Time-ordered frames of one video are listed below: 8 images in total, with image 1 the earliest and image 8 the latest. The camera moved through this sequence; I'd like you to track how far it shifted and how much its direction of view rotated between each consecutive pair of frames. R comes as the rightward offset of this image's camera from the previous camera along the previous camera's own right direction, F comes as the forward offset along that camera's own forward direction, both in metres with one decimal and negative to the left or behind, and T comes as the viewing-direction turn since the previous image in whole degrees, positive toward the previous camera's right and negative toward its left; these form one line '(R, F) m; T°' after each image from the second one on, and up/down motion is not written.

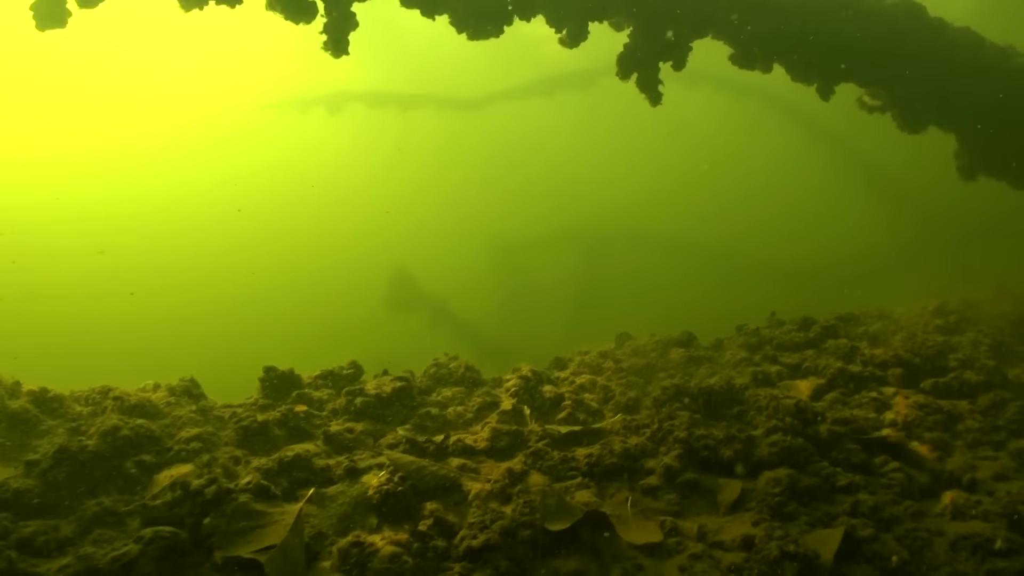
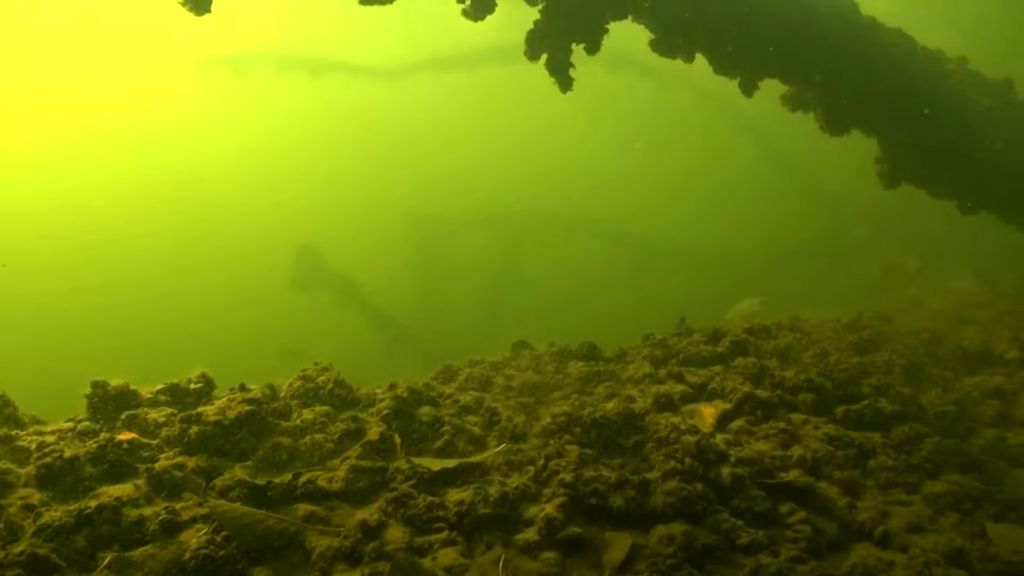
(+1.0, +1.5) m; +6°
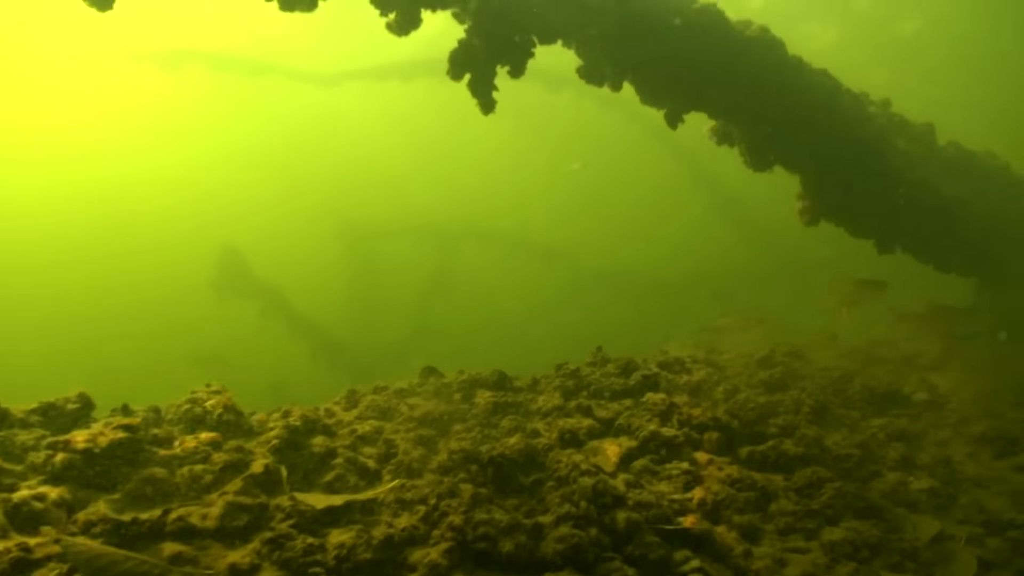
(+0.8, +0.4) m; +4°
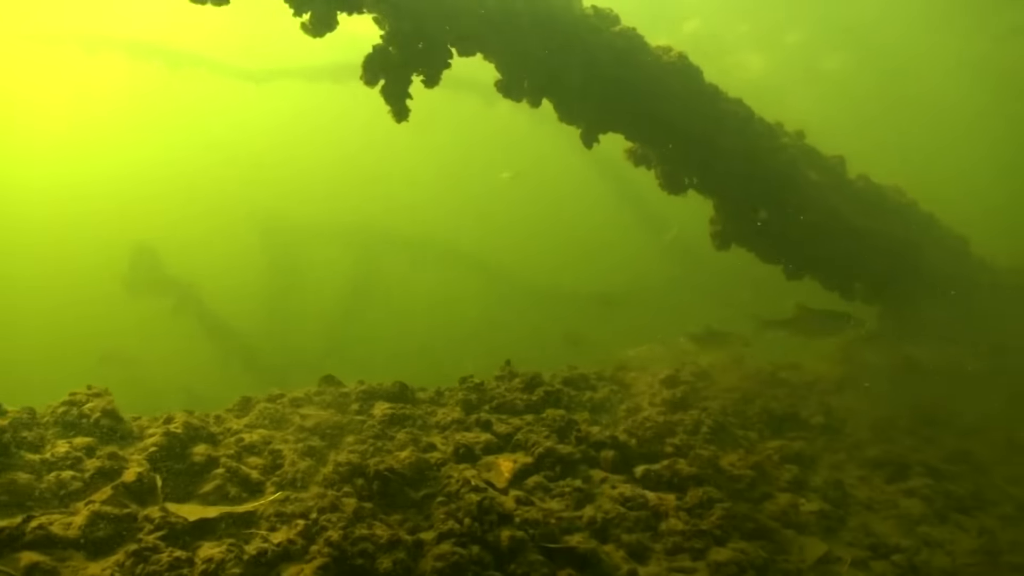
(+0.7, +0.1) m; +4°
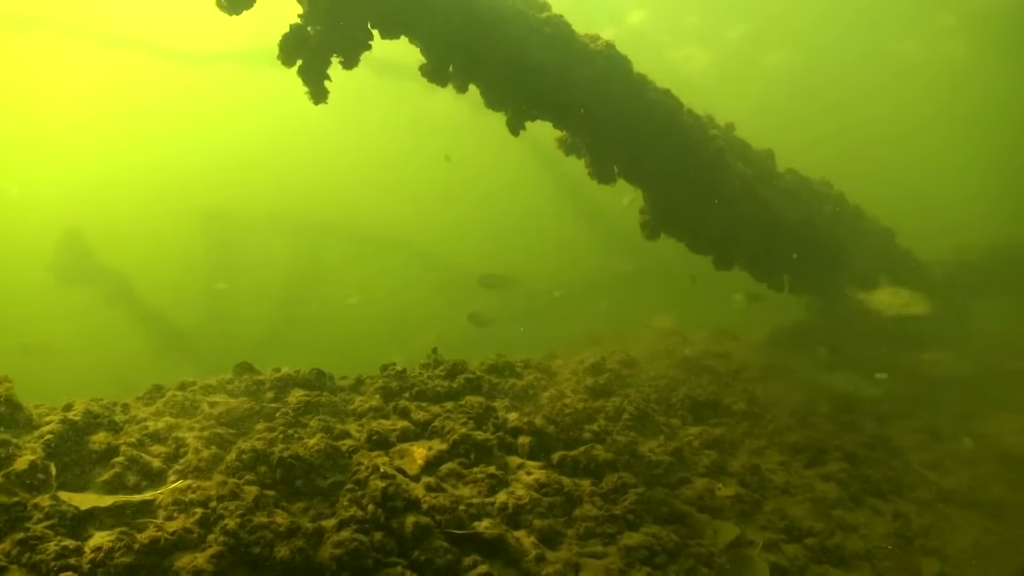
(+0.7, +0.1) m; +3°
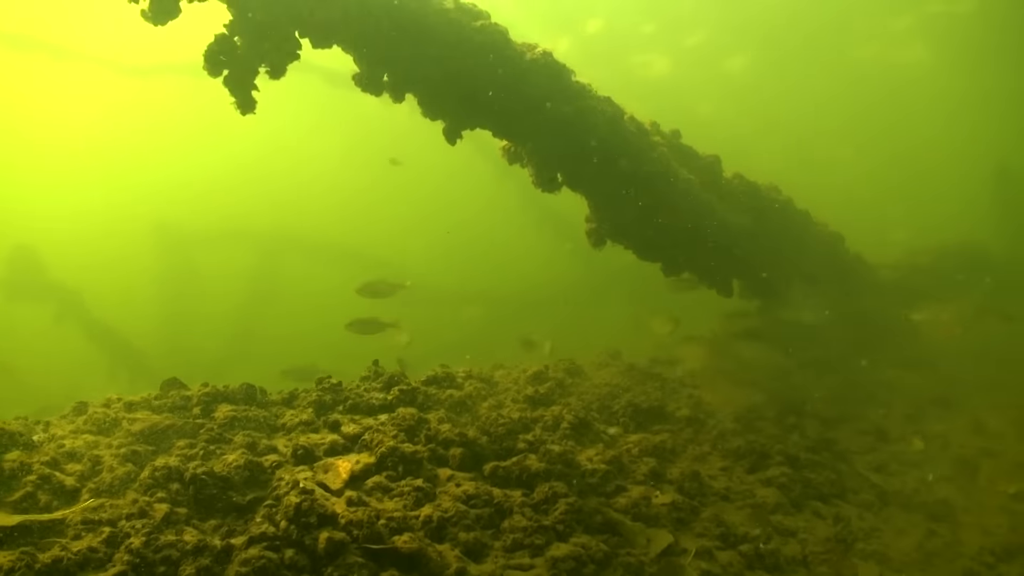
(+0.7, 0.0) m; +1°
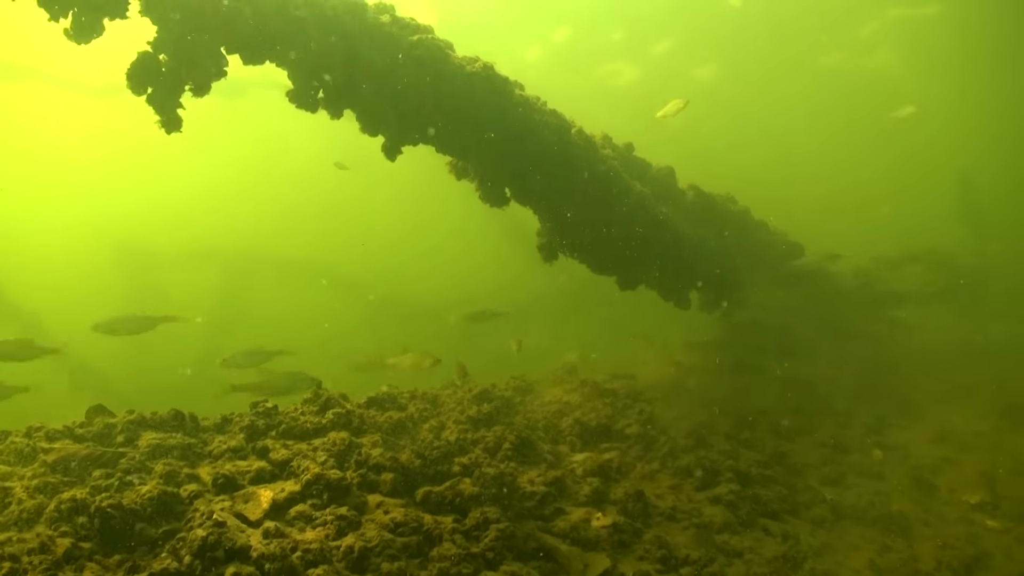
(+0.7, +0.1) m; +1°
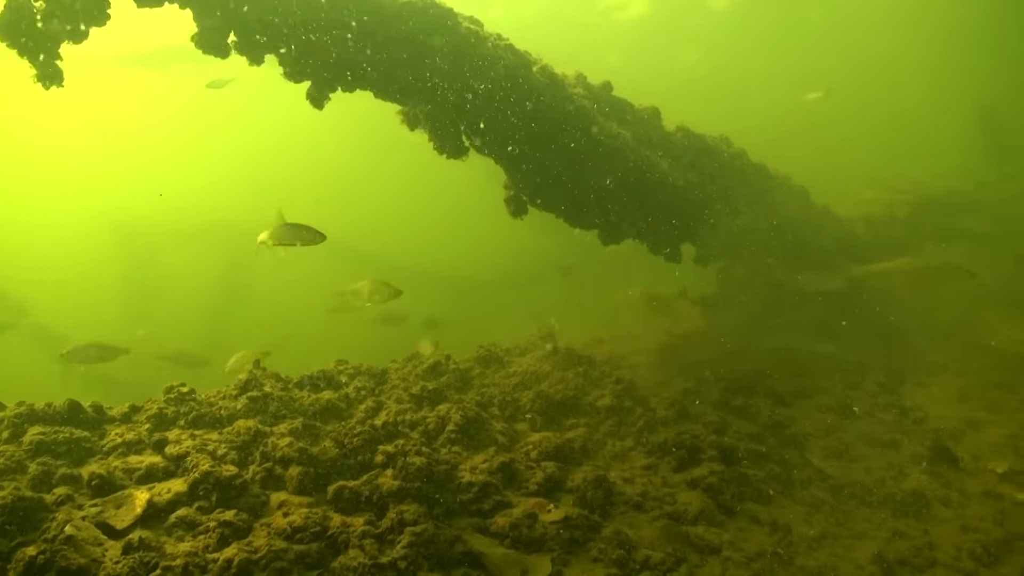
(+1.2, +1.1) m; -4°
